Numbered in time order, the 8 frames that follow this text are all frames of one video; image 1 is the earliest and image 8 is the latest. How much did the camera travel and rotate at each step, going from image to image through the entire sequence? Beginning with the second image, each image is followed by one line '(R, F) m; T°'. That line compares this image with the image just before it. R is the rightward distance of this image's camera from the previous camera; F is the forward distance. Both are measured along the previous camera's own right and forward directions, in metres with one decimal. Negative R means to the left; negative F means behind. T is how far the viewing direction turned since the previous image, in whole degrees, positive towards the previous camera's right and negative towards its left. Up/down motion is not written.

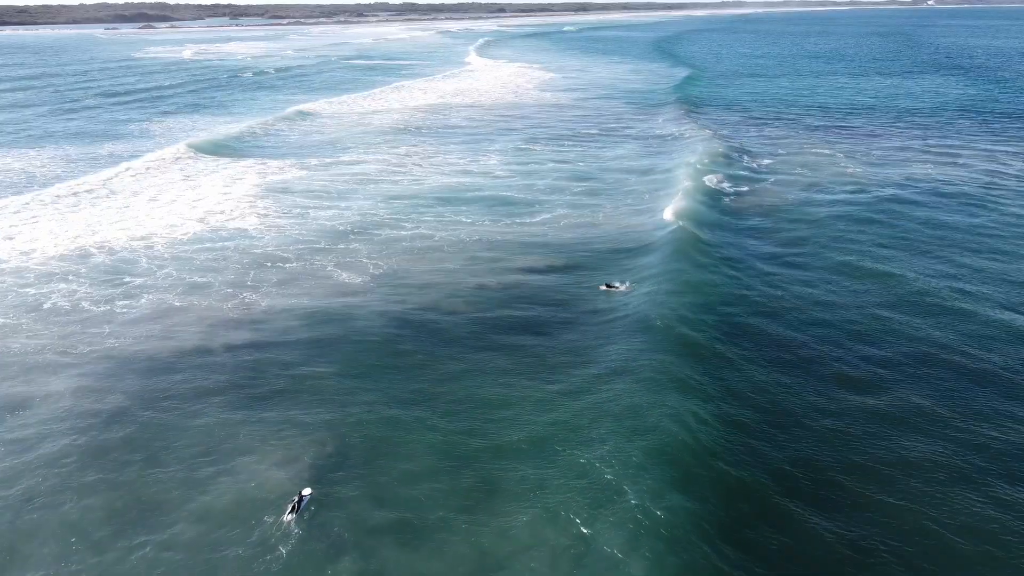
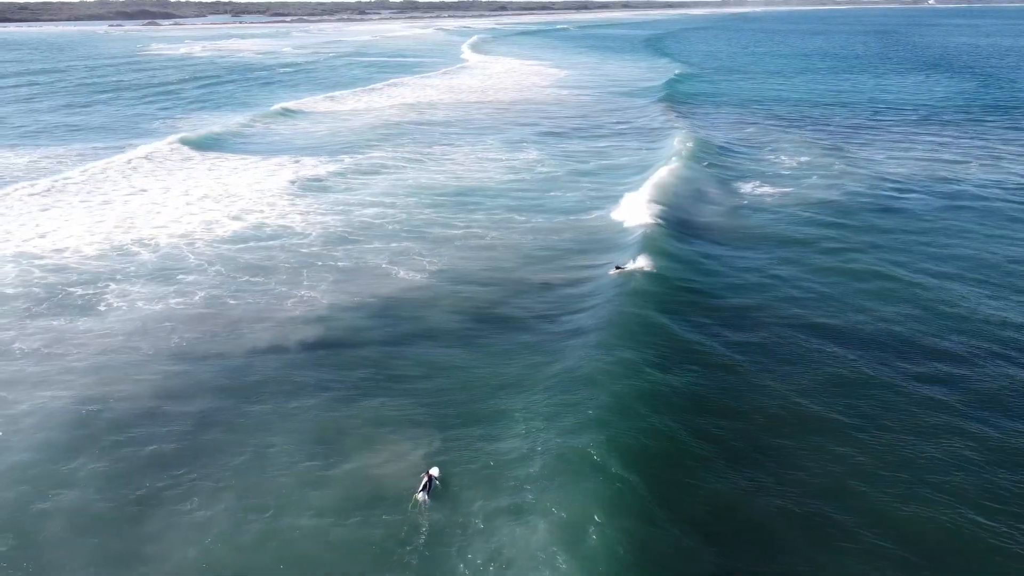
(-0.8, +0.4) m; 0°
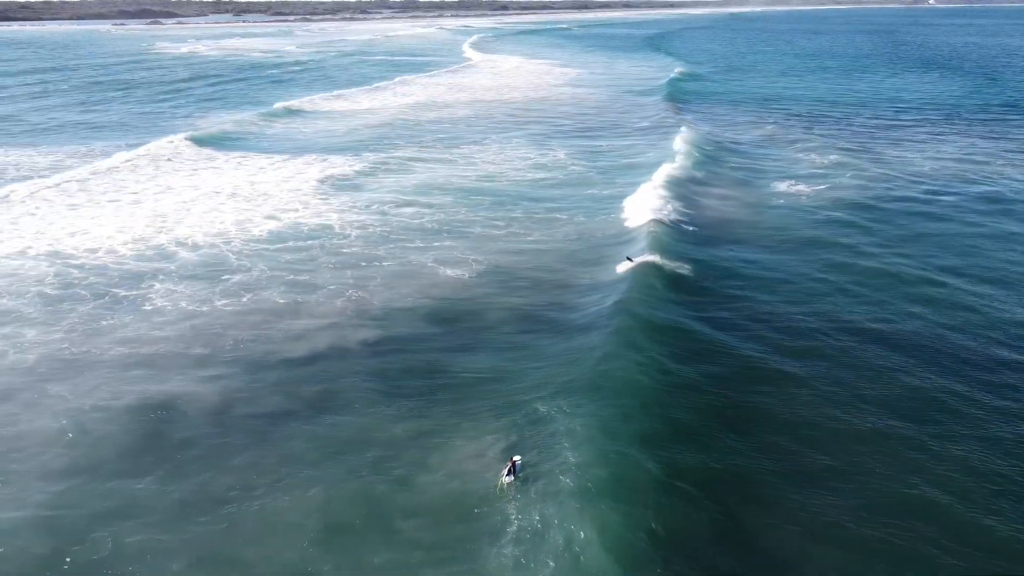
(-0.6, +0.2) m; 0°
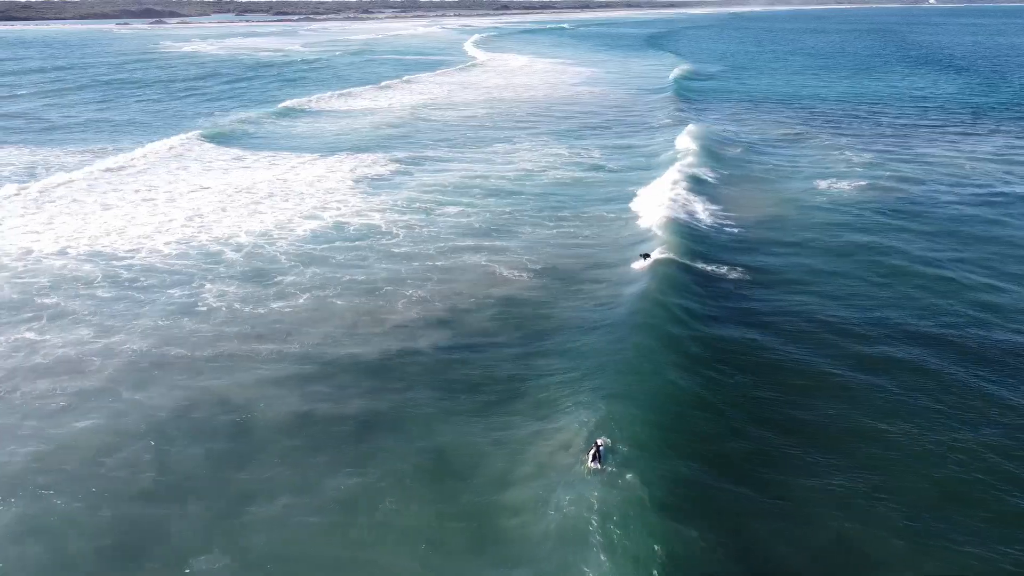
(-0.7, +0.3) m; 0°
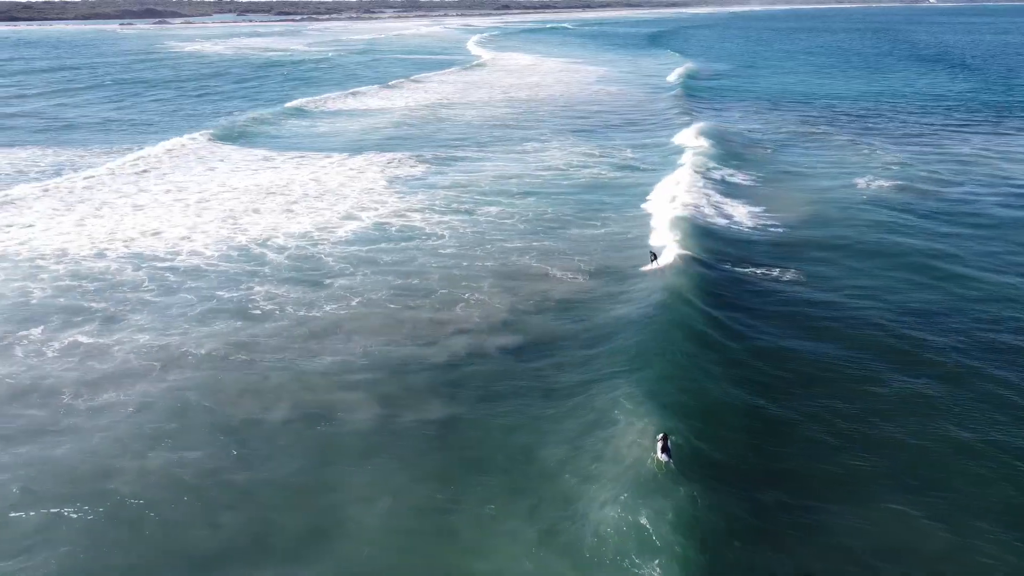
(-0.6, +0.2) m; 0°
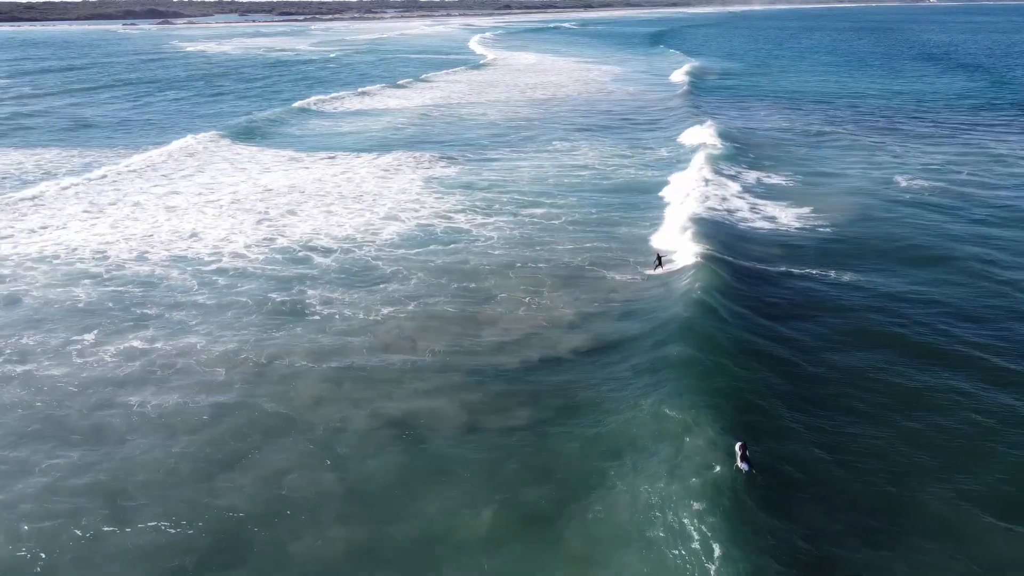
(-0.7, +0.3) m; 0°
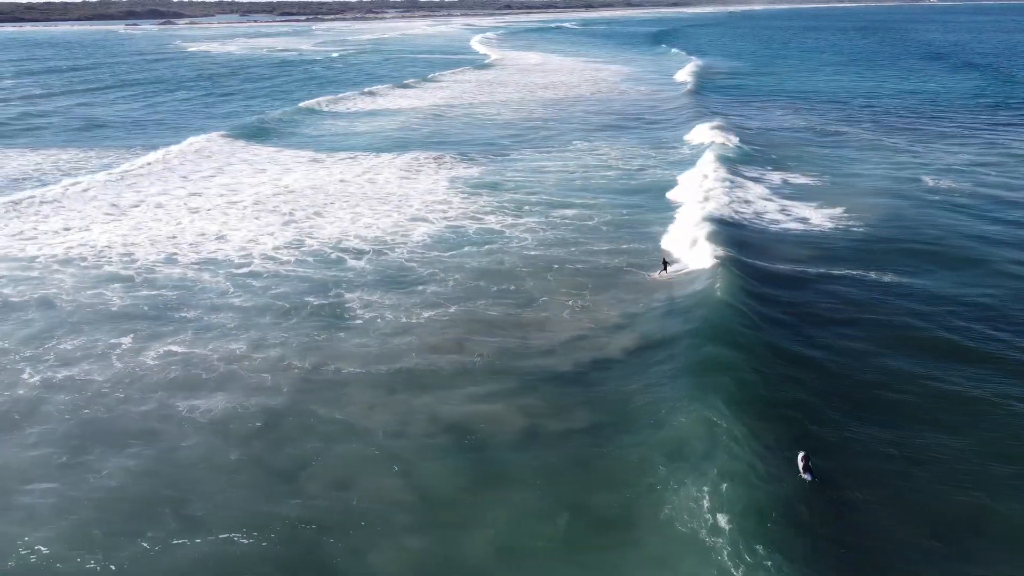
(-0.4, +0.2) m; 0°
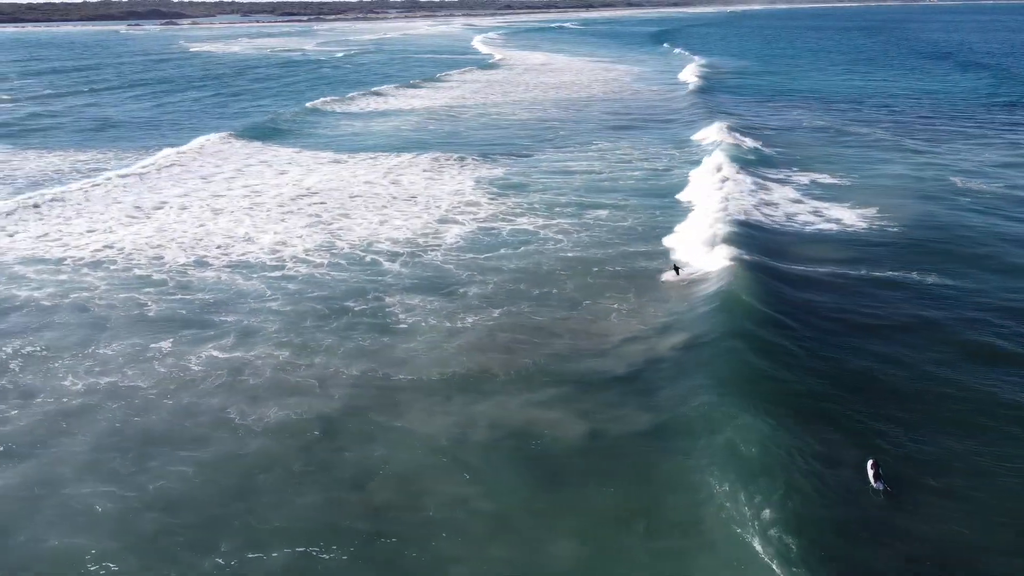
(-0.5, +0.2) m; 0°
